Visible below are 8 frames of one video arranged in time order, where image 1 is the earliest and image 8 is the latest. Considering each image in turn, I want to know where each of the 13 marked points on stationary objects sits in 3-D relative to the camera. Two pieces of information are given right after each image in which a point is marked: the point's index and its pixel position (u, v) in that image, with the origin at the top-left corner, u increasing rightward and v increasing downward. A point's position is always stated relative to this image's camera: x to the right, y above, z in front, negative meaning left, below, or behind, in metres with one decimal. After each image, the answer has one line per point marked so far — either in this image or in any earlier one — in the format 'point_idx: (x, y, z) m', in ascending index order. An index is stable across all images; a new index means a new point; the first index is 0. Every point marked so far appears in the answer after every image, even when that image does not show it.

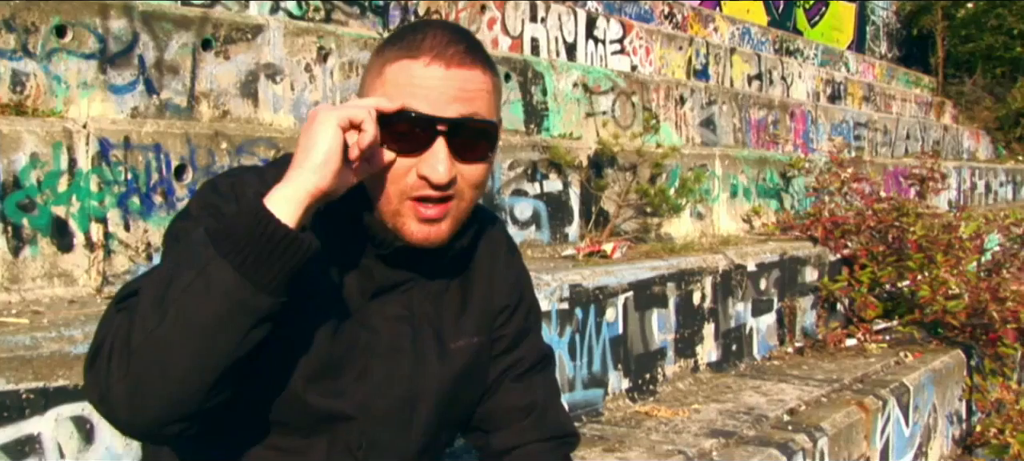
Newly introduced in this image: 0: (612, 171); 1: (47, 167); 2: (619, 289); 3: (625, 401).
0: (+0.4, +0.3, +5.4) m
1: (-1.2, +0.2, +3.4) m
2: (+0.3, -0.2, +4.2) m
3: (+0.4, -0.5, +4.2) m
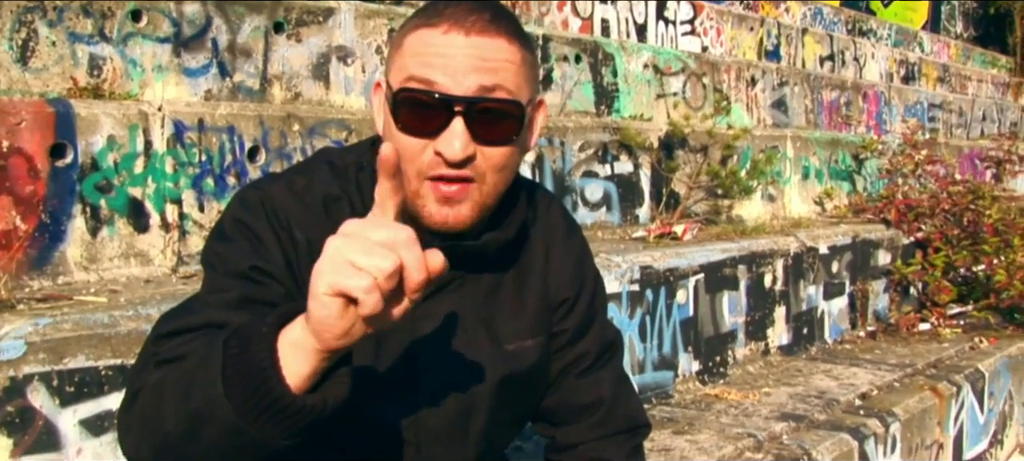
0: (+0.7, +0.3, +5.4) m
1: (-1.0, +0.2, +3.5) m
2: (+0.6, -0.1, +4.1) m
3: (+0.6, -0.5, +4.2) m
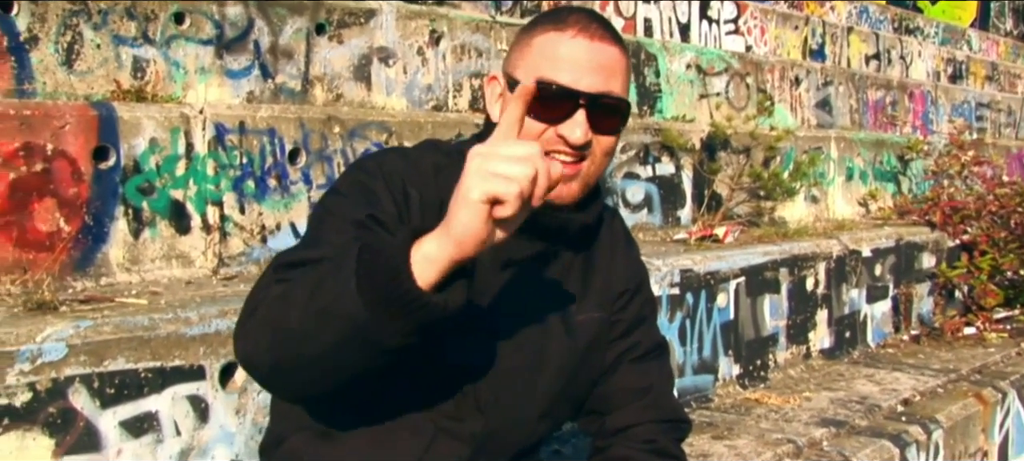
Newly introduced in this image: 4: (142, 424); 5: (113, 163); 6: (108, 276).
0: (+0.9, +0.3, +5.4) m
1: (-0.9, +0.2, +3.5) m
2: (+0.7, -0.1, +4.1) m
3: (+0.7, -0.5, +4.2) m
4: (-0.7, -0.4, +2.5) m
5: (-1.0, +0.2, +3.4) m
6: (-1.0, -0.1, +3.4) m
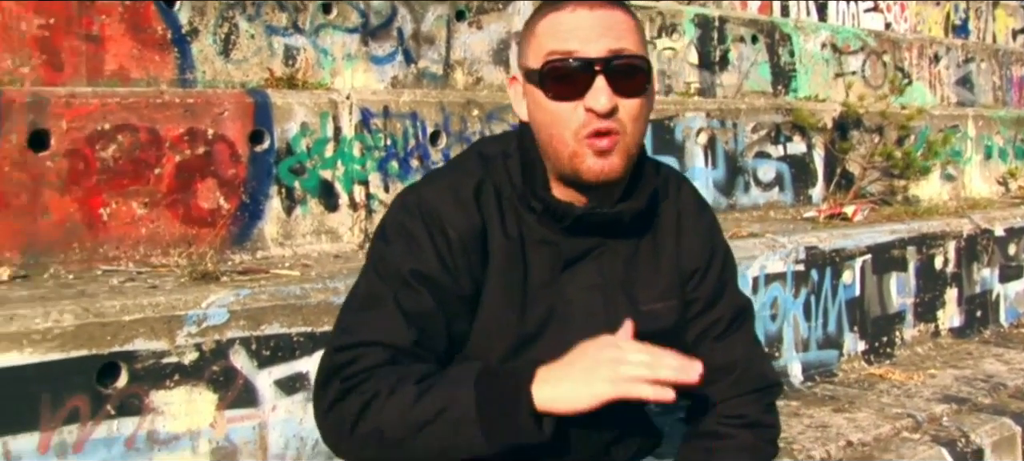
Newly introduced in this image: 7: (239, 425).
0: (+1.4, +0.4, +5.4) m
1: (-0.6, +0.3, +3.7) m
2: (+1.1, -0.1, +4.2) m
3: (+1.1, -0.4, +4.3) m
4: (-0.5, -0.3, +2.8) m
5: (-0.7, +0.2, +3.7) m
6: (-0.7, 0.0, +3.7) m
7: (-0.6, -0.4, +2.7) m
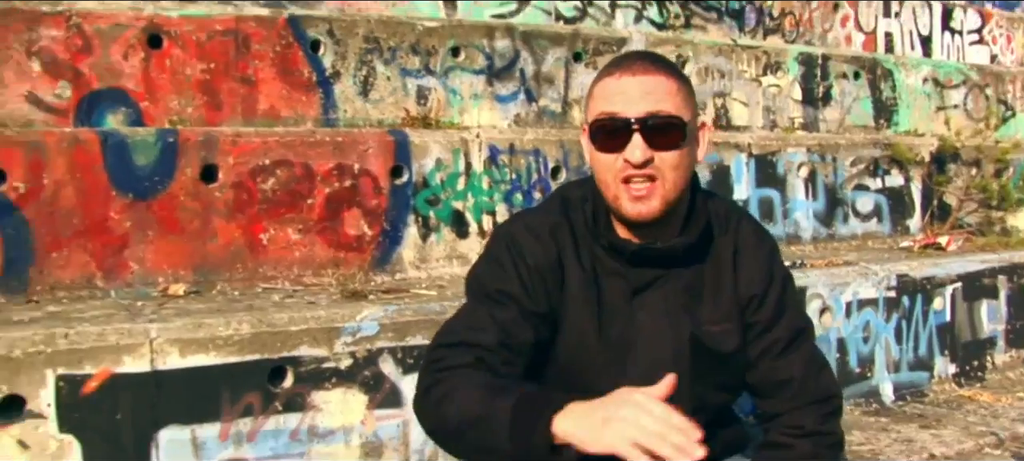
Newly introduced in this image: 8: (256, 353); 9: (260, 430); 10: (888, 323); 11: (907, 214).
0: (+1.9, +0.3, +5.7) m
1: (-0.2, +0.2, +4.2) m
2: (+1.5, -0.2, +4.5) m
3: (+1.5, -0.5, +4.5) m
4: (-0.2, -0.4, +3.2) m
5: (-0.3, +0.2, +4.1) m
6: (-0.3, -0.1, +4.1) m
7: (-0.3, -0.5, +3.2) m
8: (-0.6, -0.3, +3.0) m
9: (-0.6, -0.5, +3.0) m
10: (+1.2, -0.3, +4.3) m
11: (+1.6, +0.1, +5.5) m
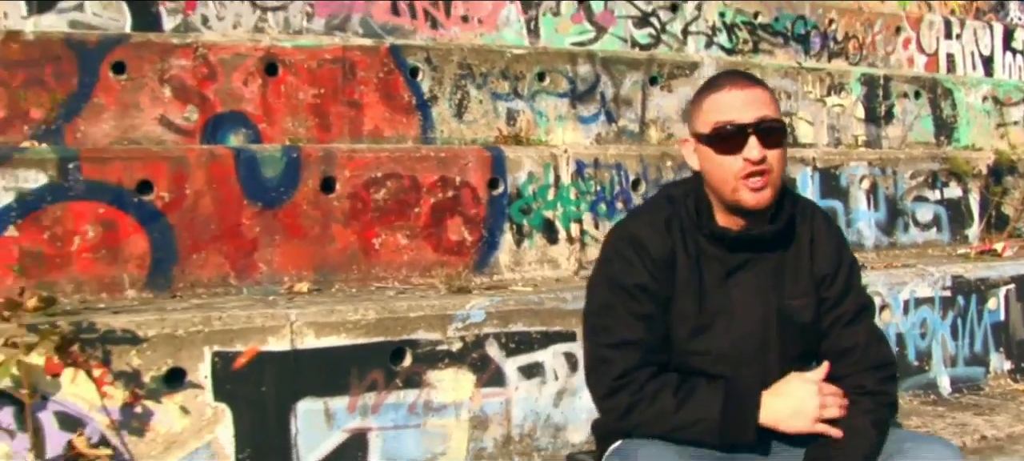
0: (+2.3, +0.2, +6.0) m
1: (+0.1, +0.2, +4.6) m
2: (+1.8, -0.2, +4.8) m
3: (+1.8, -0.6, +4.9) m
4: (+0.1, -0.4, +3.6) m
5: (0.0, +0.1, +4.5) m
6: (-0.1, -0.1, +4.5) m
7: (-0.1, -0.5, +3.6) m
8: (-0.3, -0.3, +3.5) m
9: (-0.3, -0.5, +3.5) m
10: (+1.5, -0.3, +4.6) m
11: (+2.0, 0.0, +5.8) m
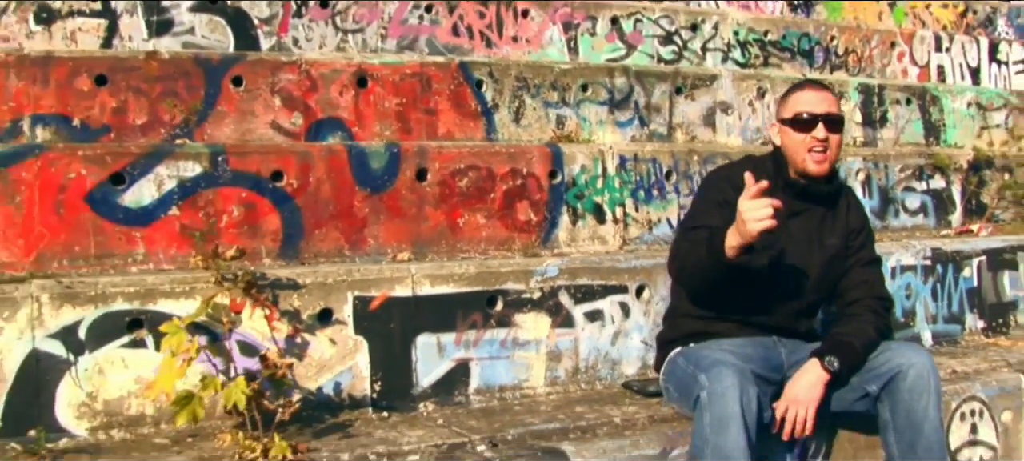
0: (+2.5, +0.3, +7.0) m
1: (+0.3, +0.2, +5.6) m
2: (+2.0, -0.1, +5.8) m
3: (+2.1, -0.5, +5.8) m
4: (+0.3, -0.3, +4.6) m
5: (+0.2, +0.2, +5.5) m
6: (+0.2, -0.1, +5.5) m
7: (+0.2, -0.4, +4.6) m
8: (-0.1, -0.2, +4.4) m
9: (-0.1, -0.4, +4.4) m
10: (+1.8, -0.2, +5.6) m
11: (+2.3, +0.1, +6.8) m
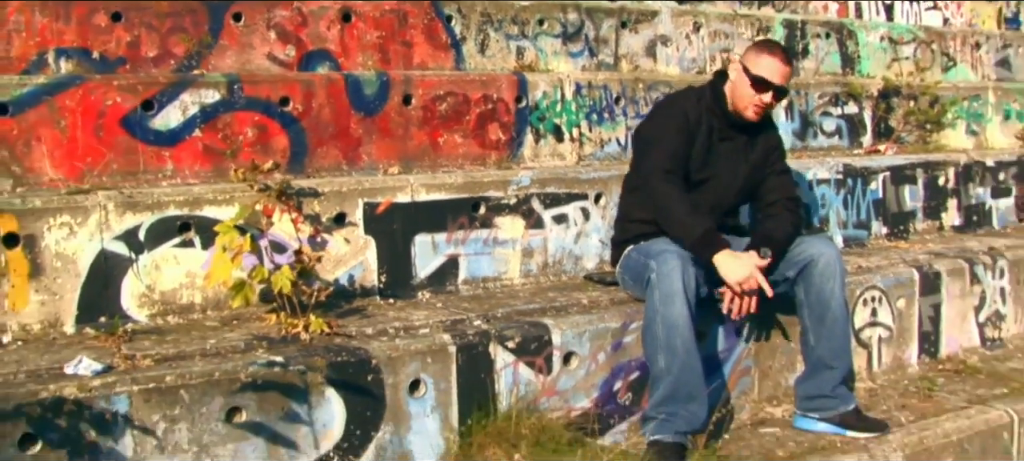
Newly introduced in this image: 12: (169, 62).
0: (+2.3, +0.8, +7.9) m
1: (+0.2, +0.6, +6.4) m
2: (+1.9, +0.3, +6.7) m
3: (+1.9, -0.1, +6.8) m
4: (+0.2, 0.0, +5.5) m
5: (+0.1, +0.6, +6.4) m
6: (+0.1, +0.3, +6.4) m
7: (+0.1, 0.0, +5.4) m
8: (-0.2, +0.1, +5.3) m
9: (-0.2, 0.0, +5.3) m
10: (+1.6, +0.2, +6.5) m
11: (+2.1, +0.6, +7.7) m
12: (-1.6, +0.8, +6.2) m
